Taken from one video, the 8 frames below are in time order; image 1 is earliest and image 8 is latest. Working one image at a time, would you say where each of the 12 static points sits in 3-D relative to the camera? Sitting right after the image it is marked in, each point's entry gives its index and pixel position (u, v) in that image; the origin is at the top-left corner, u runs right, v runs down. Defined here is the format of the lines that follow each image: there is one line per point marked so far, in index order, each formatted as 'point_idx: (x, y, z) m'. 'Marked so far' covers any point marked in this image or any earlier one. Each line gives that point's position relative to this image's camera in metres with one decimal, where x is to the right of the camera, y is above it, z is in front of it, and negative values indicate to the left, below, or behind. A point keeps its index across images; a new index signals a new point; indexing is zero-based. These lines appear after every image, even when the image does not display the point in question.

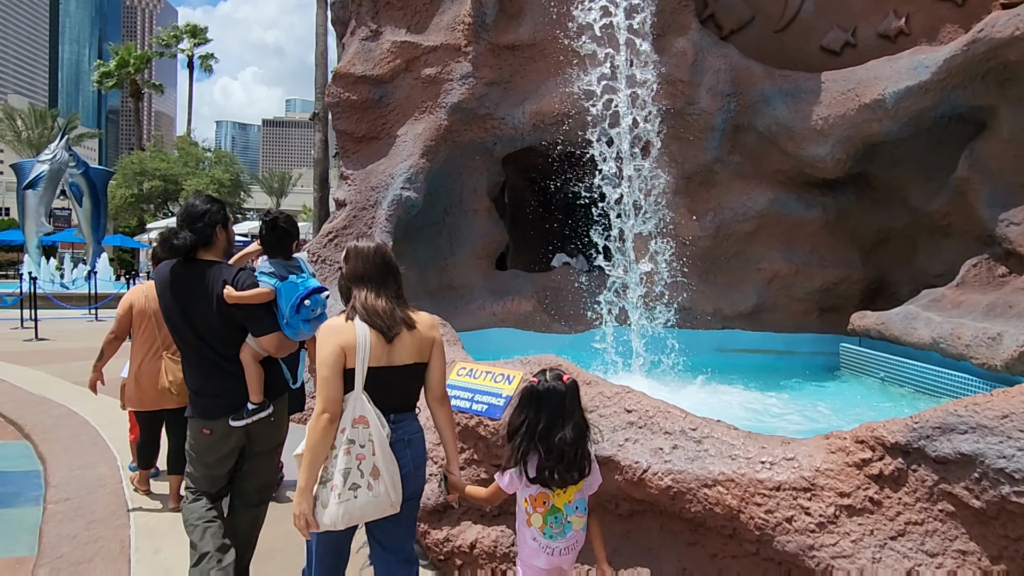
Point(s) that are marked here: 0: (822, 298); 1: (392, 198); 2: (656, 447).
0: (+3.8, -0.1, +9.3) m
1: (-1.2, +0.9, +7.5) m
2: (+0.6, -0.7, +3.2) m
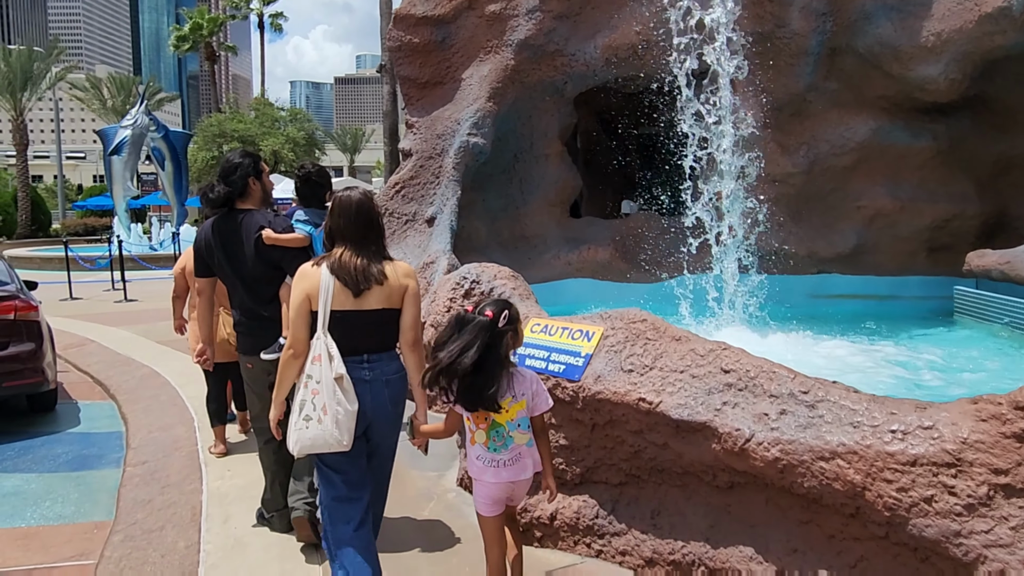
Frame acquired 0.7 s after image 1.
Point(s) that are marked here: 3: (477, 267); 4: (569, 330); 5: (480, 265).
0: (+4.7, +0.6, +8.5) m
1: (-0.5, +1.3, +7.1) m
2: (+0.9, -0.5, +2.8) m
3: (-0.2, +0.1, +4.2) m
4: (+0.3, -0.2, +3.5) m
5: (-0.2, +0.1, +4.2) m
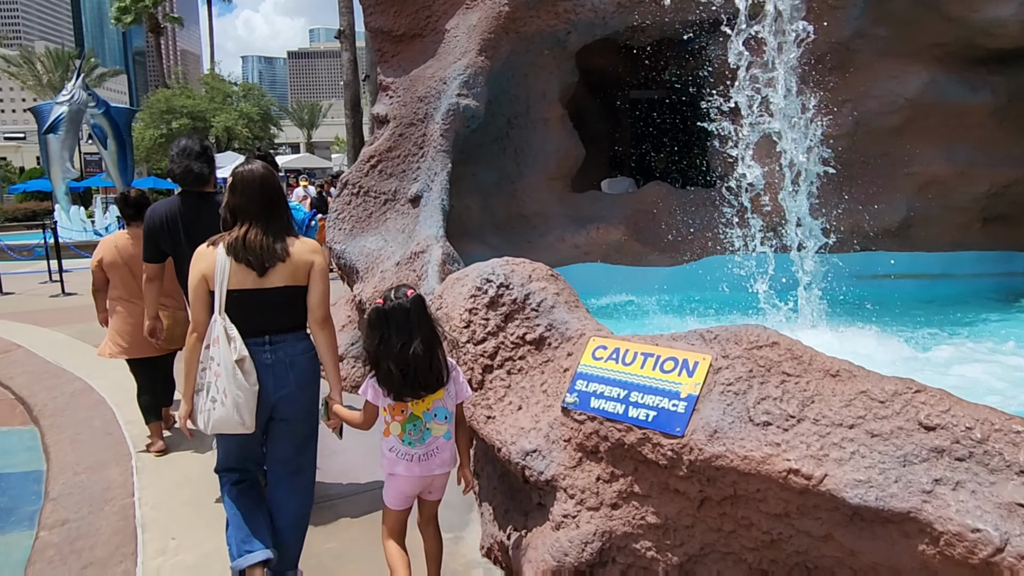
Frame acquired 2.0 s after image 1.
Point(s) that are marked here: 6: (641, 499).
0: (+4.6, +0.8, +7.6) m
1: (-0.5, +1.4, +5.9) m
2: (+1.1, -0.5, +1.8) m
3: (0.0, +0.1, +3.1) m
4: (+0.5, -0.2, +2.4) m
5: (0.0, +0.1, +3.1) m
6: (+0.4, -0.7, +2.4) m
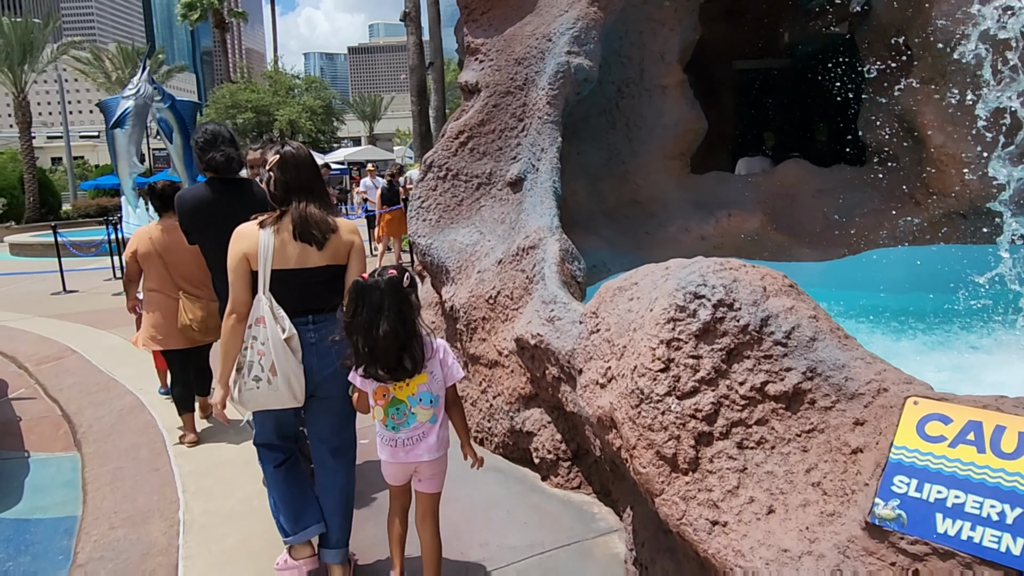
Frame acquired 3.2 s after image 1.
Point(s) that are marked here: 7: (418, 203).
0: (+5.5, +0.8, +6.1) m
1: (+0.3, +1.4, +4.8) m
2: (+1.6, -0.5, +0.6) m
3: (+0.5, 0.0, +2.0) m
4: (+1.0, -0.3, +1.3) m
5: (+0.5, +0.1, +2.0) m
6: (+0.9, -0.7, +1.3) m
7: (-0.6, +0.6, +5.1) m
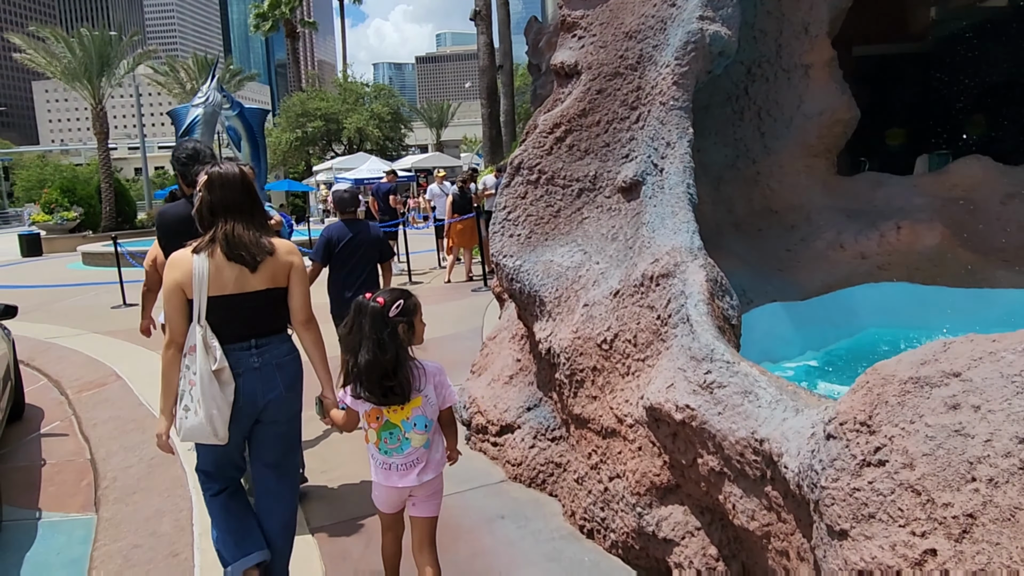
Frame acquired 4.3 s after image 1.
0: (+6.1, +0.6, +4.5) m
1: (+0.8, +1.2, +3.7) m
2: (+1.8, -0.7, -0.7) m
3: (+0.8, -0.1, +0.8) m
4: (+1.2, -0.4, +0.1) m
5: (+0.9, -0.1, +0.9) m
6: (+1.2, -0.9, +0.1) m
7: (0.0, +0.4, +4.0) m
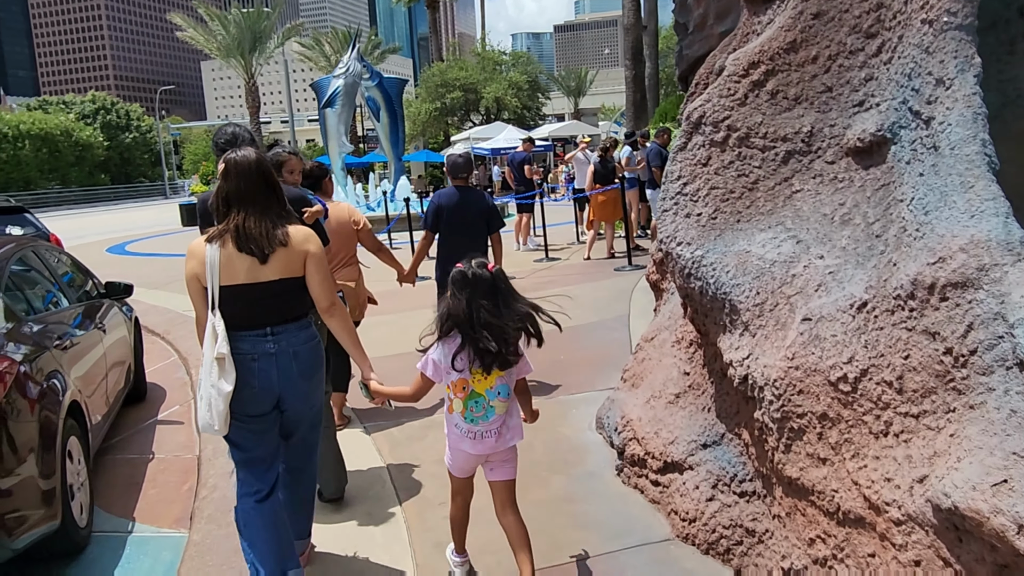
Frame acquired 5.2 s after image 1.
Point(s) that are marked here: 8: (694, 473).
0: (+6.8, +0.5, +2.4) m
1: (+1.5, +1.2, +2.5) m
2: (+1.6, -0.9, -1.9) m
3: (+1.0, -0.2, -0.3) m
4: (+1.2, -0.6, -1.1) m
5: (+1.0, -0.2, -0.3) m
6: (+1.1, -1.0, -1.0) m
7: (+0.7, +0.4, +3.0) m
8: (+0.7, -0.8, +3.1) m
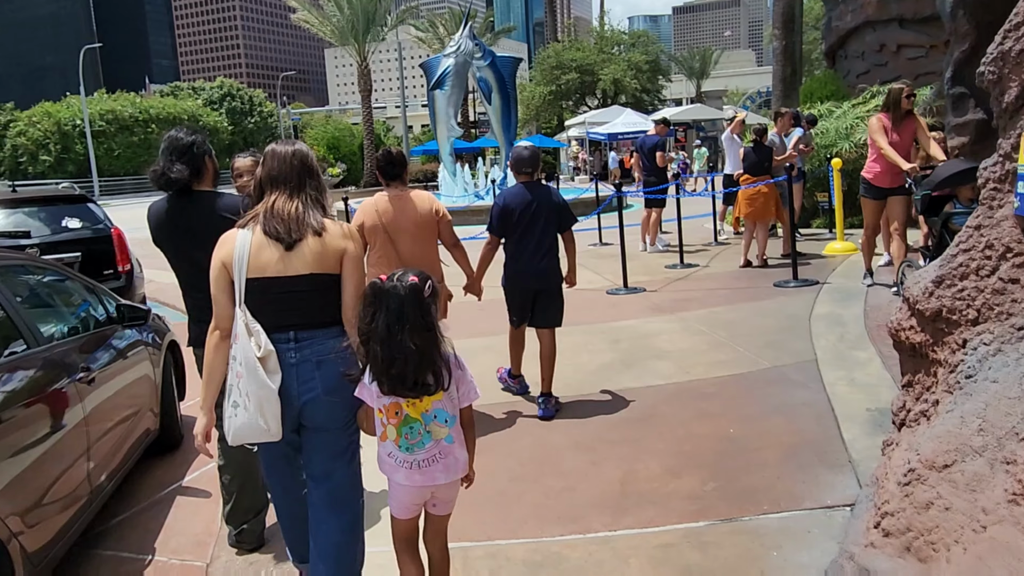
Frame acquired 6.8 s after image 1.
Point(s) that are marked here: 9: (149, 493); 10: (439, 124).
0: (+7.1, 0.0, -0.4) m
1: (+1.8, +0.9, +0.4) m
2: (+1.3, -1.3, -3.9) m
3: (+0.9, -0.6, -2.2) m
4: (+1.0, -1.0, -3.0) m
5: (+0.9, -0.6, -2.2) m
6: (+0.9, -1.4, -3.0) m
7: (+1.0, +0.1, +1.1) m
8: (+1.1, -1.0, +1.2) m
9: (-2.1, -1.2, +4.4) m
10: (-1.8, +4.0, +18.4) m
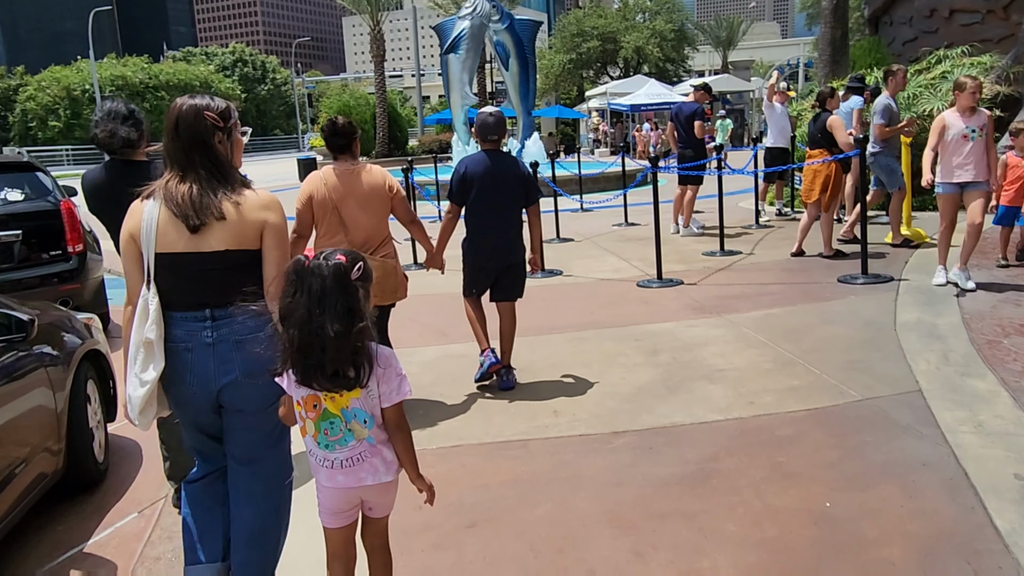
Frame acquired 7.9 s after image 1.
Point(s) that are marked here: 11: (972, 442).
0: (+7.0, -0.3, -1.7) m
1: (+1.8, +0.7, -0.8) m
2: (+1.2, -1.6, -5.0) m
3: (+0.8, -0.9, -3.4) m
4: (+0.9, -1.3, -4.1) m
5: (+0.8, -0.9, -3.4) m
6: (+0.8, -1.7, -4.1) m
7: (+1.0, -0.1, -0.1) m
8: (+1.1, -1.2, +0.1) m
9: (-2.0, -1.2, +3.3) m
10: (-1.4, +4.4, +17.1) m
11: (+2.0, -0.7, +3.4) m
